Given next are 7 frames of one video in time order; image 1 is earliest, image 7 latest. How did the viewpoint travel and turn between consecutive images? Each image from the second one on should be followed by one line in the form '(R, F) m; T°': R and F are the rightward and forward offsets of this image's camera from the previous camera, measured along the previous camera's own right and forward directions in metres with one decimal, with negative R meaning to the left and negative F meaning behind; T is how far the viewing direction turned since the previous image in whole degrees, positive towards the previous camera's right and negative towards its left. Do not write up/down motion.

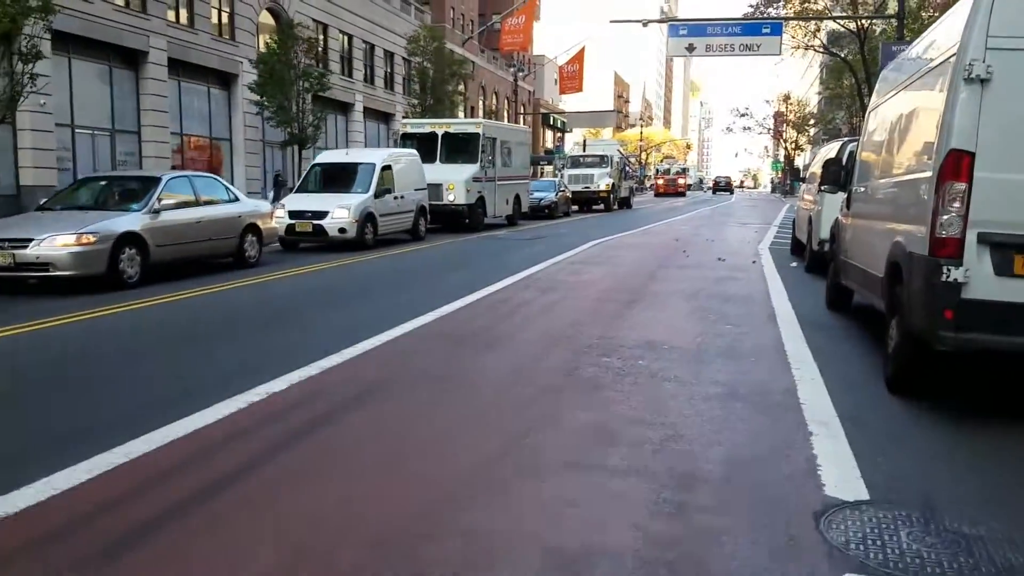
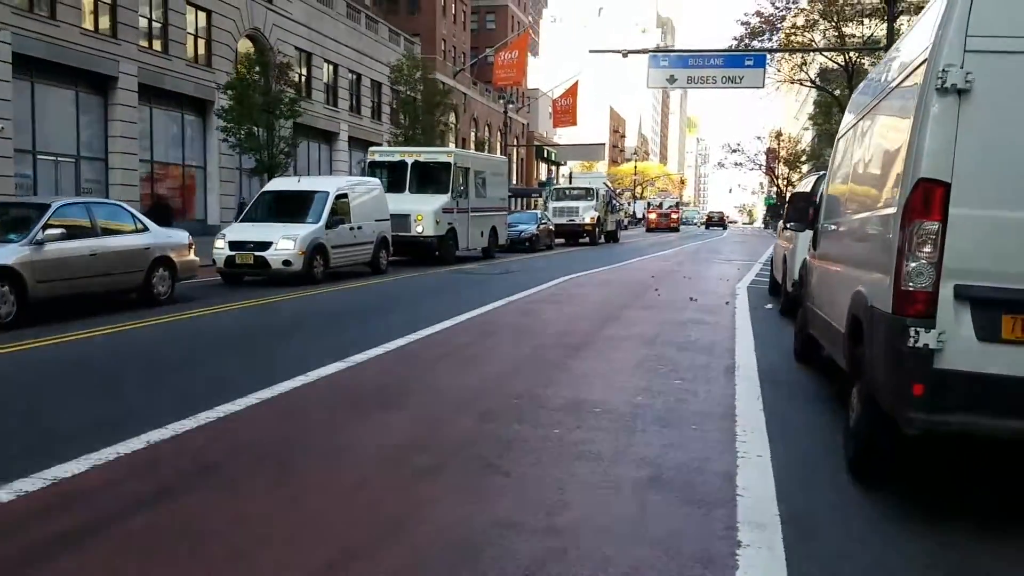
(+0.7, +1.2) m; 0°
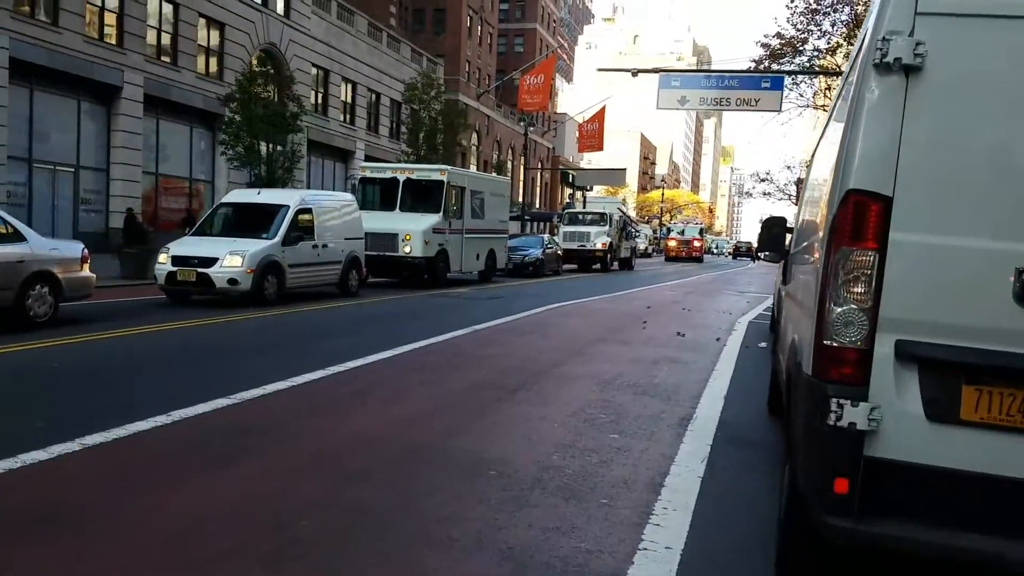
(+1.0, +1.2) m; -2°
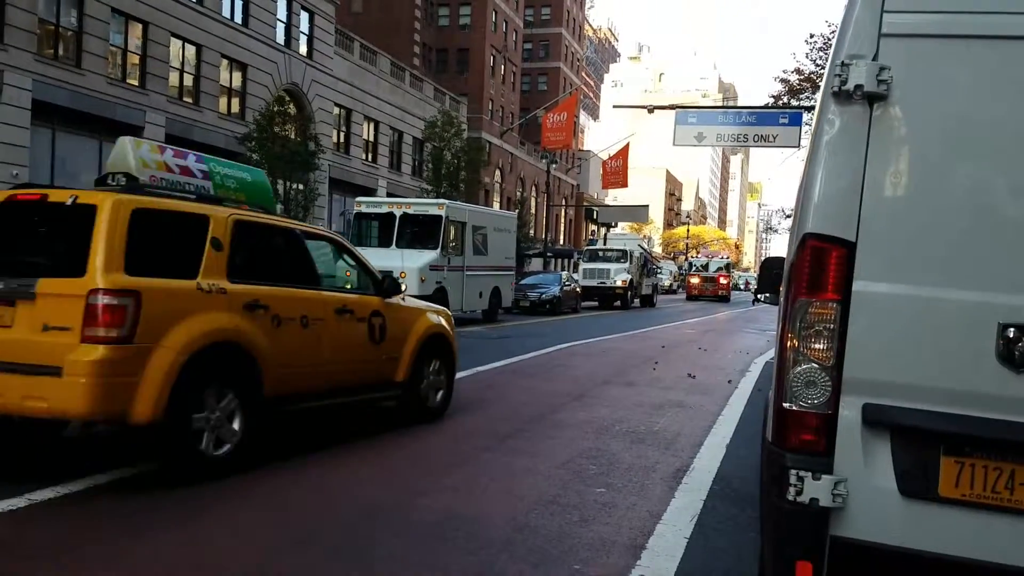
(+0.4, +0.3) m; -2°
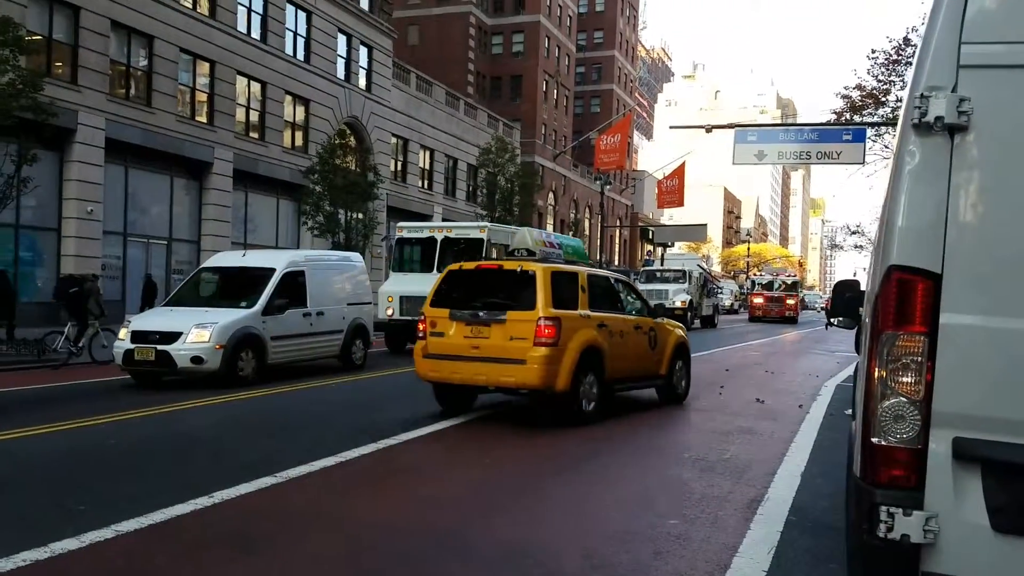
(-0.1, -0.1) m; -4°
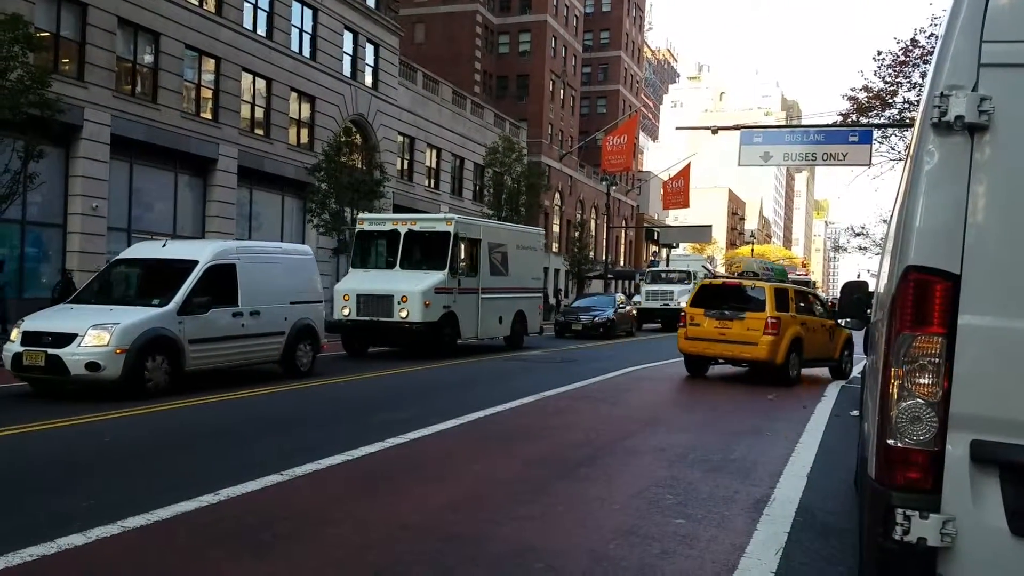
(0.0, 0.0) m; 0°
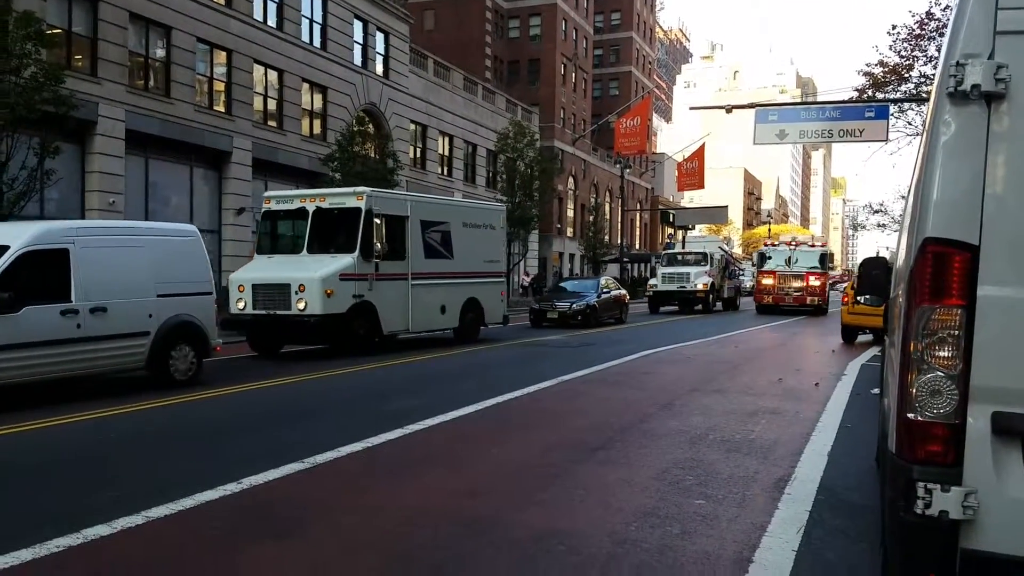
(0.0, 0.0) m; -1°
